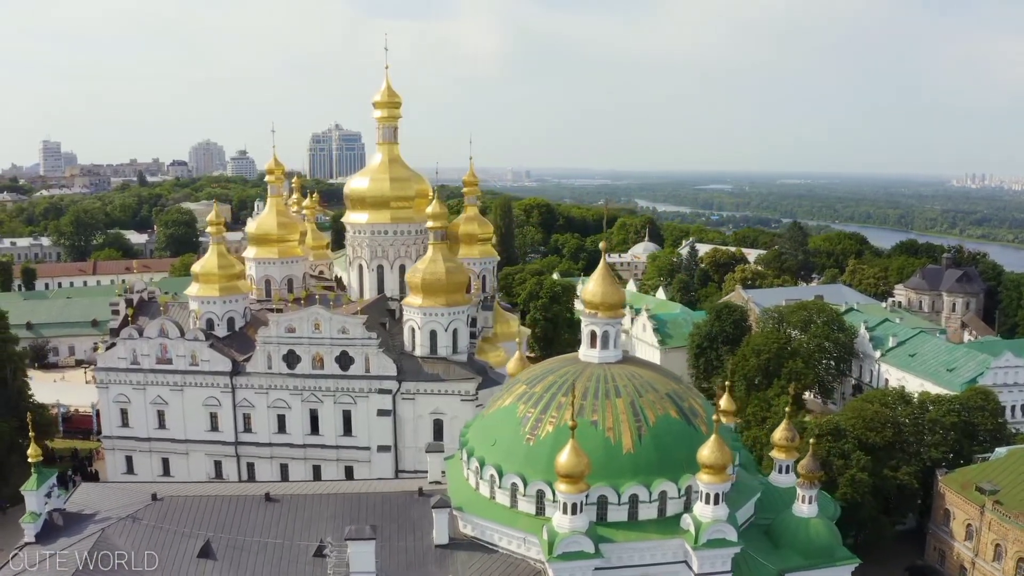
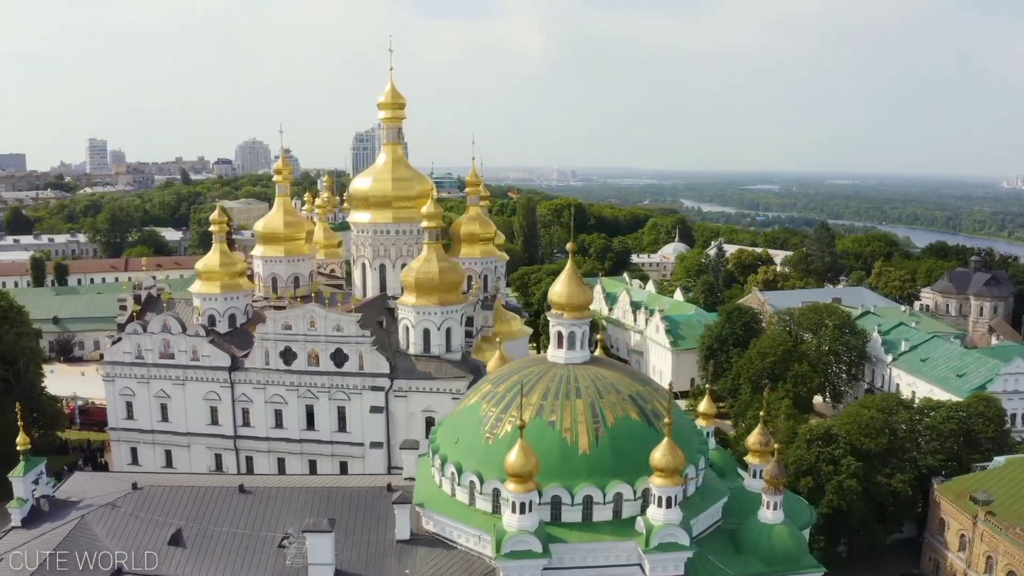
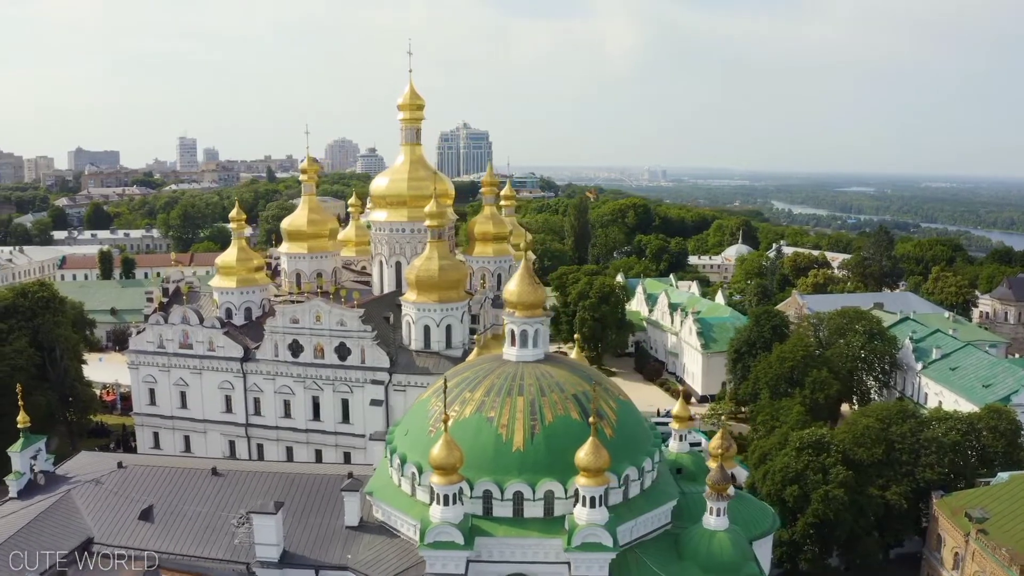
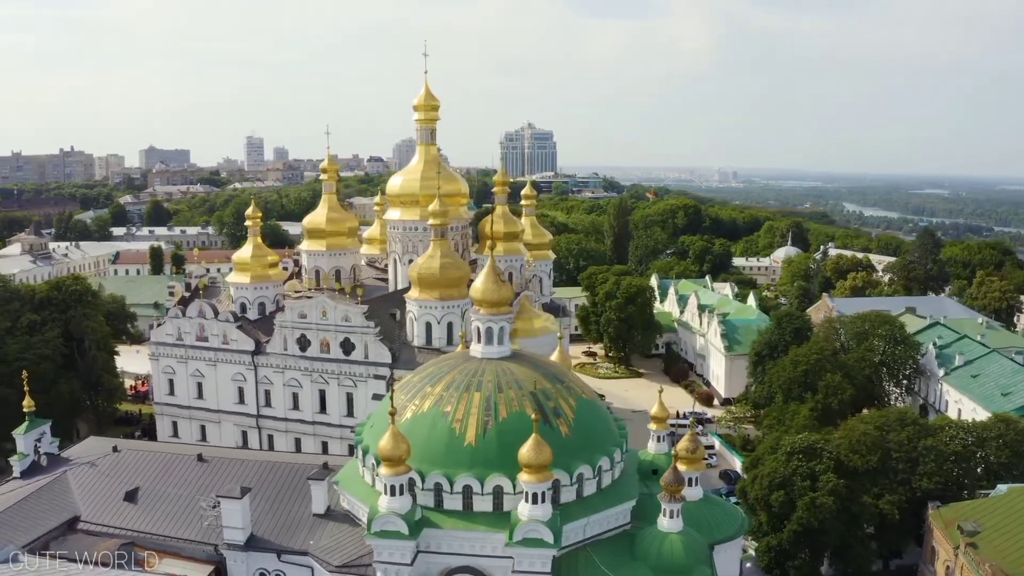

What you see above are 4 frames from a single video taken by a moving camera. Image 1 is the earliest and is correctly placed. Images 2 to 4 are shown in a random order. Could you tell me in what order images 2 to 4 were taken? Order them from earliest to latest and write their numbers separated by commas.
2, 3, 4
